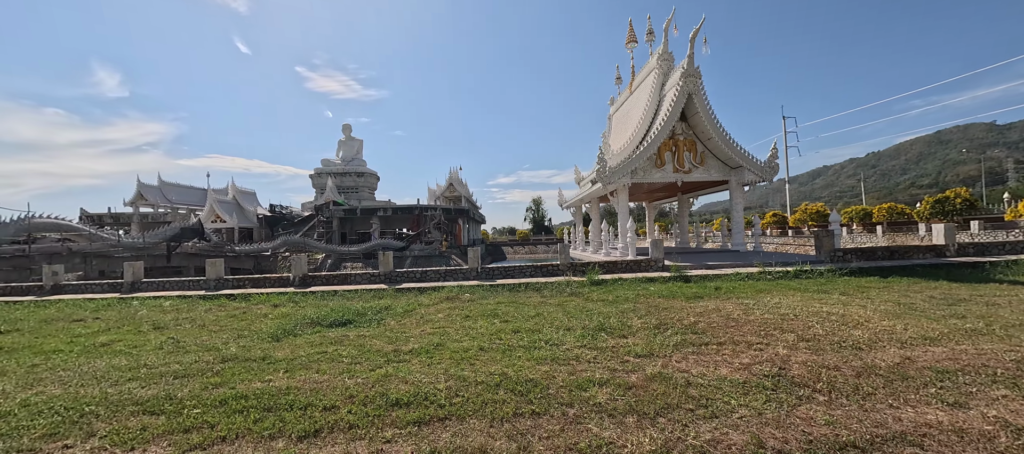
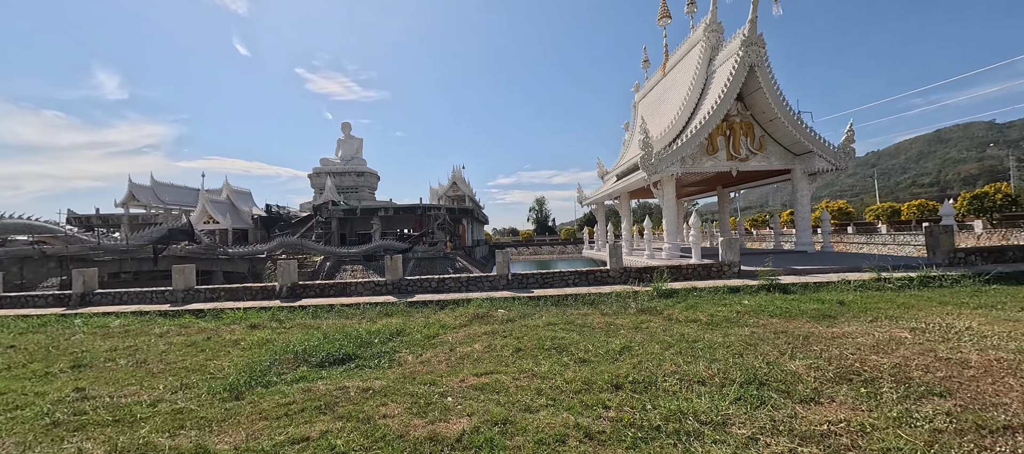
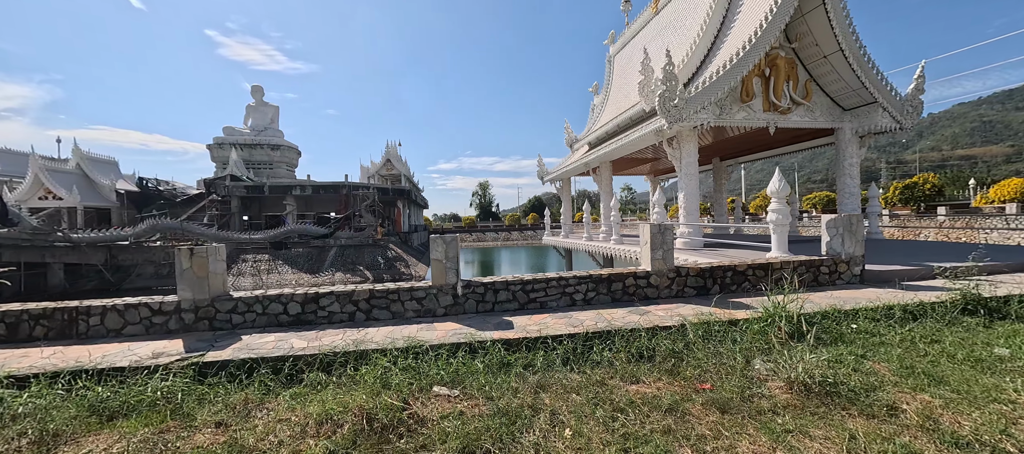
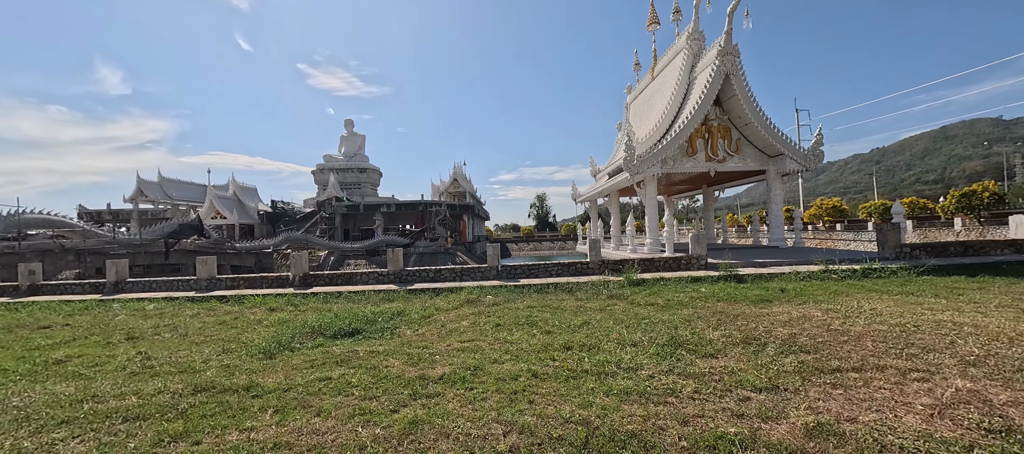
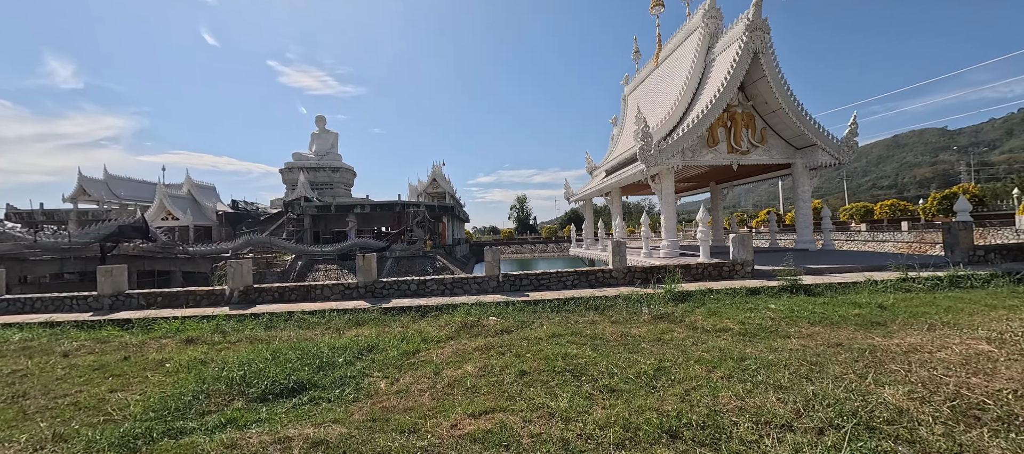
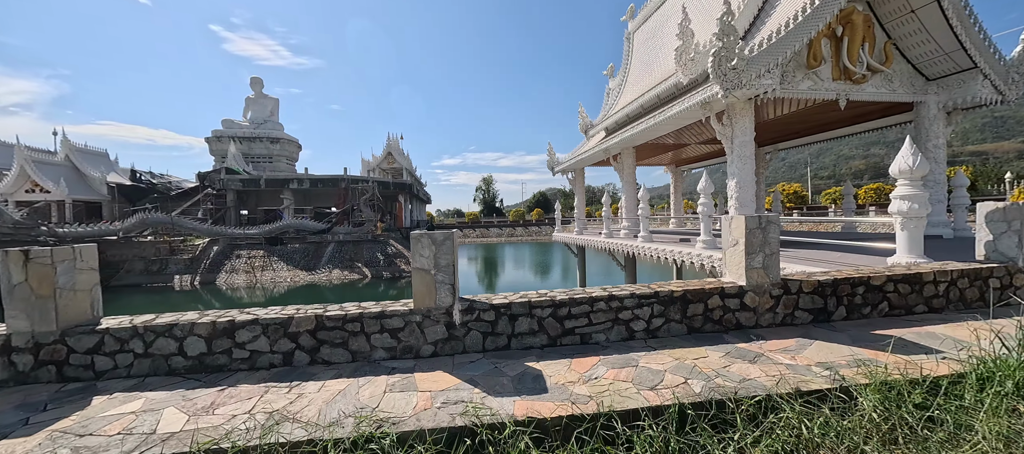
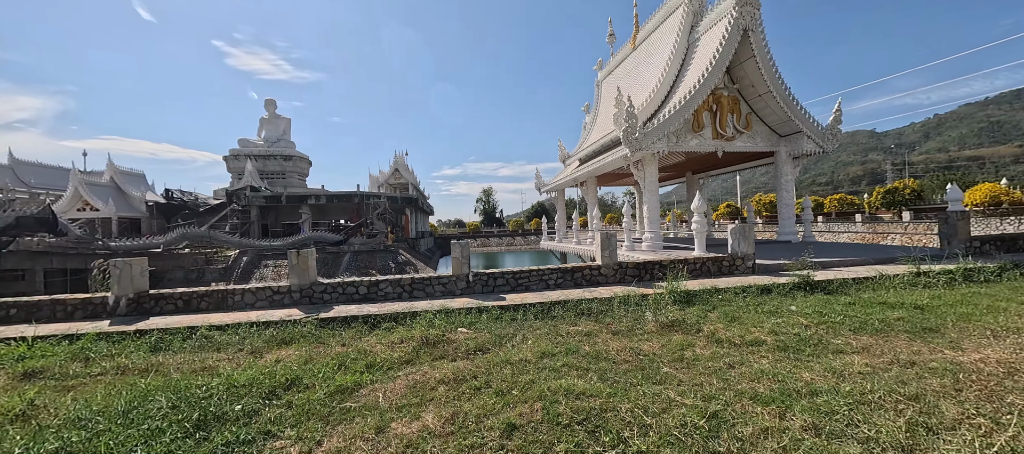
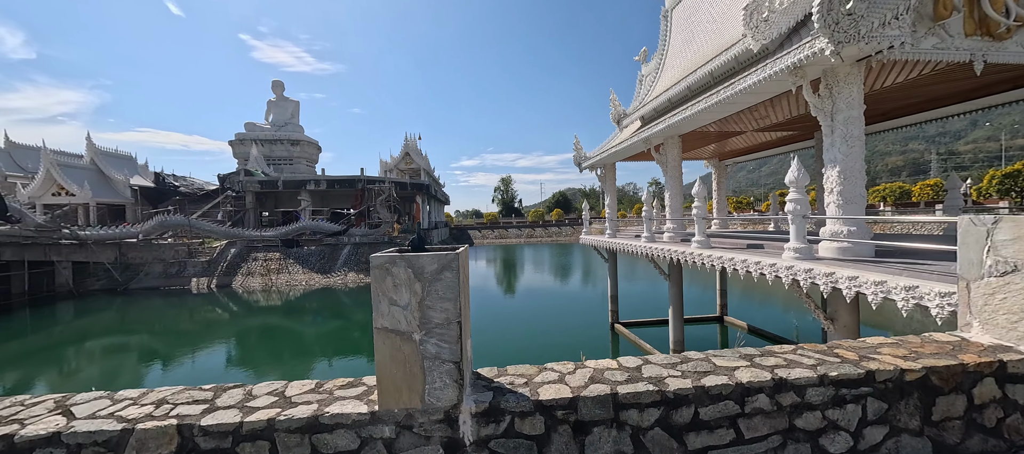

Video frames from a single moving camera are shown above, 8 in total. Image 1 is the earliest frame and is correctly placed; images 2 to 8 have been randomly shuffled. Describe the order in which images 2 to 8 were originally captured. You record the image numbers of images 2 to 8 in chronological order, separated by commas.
4, 2, 5, 7, 3, 6, 8
